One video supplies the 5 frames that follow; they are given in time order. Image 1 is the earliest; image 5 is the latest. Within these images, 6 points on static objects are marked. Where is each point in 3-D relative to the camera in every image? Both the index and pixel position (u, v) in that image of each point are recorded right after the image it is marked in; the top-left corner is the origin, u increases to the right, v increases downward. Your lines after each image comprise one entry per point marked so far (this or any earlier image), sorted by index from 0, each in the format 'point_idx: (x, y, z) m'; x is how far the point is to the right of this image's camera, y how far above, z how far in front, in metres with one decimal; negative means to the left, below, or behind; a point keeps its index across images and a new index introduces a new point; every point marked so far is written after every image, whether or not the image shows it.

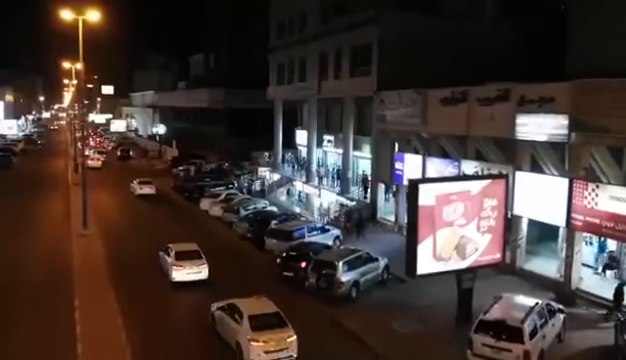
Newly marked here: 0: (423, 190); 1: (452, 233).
0: (+2.7, -0.3, +19.1) m
1: (+3.6, -1.4, +20.1) m
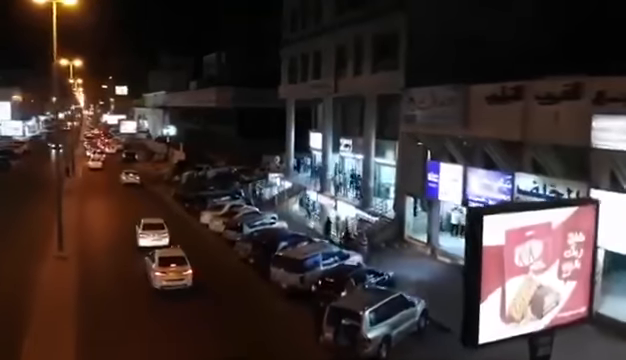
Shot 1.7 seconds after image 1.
0: (+3.0, -0.7, +13.3) m
1: (+3.9, -1.9, +14.3) m
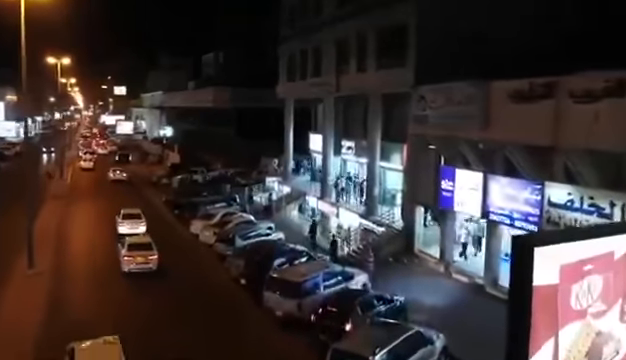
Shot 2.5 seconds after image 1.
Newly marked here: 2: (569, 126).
0: (+3.0, -1.0, +10.2) m
1: (+3.9, -2.1, +11.2) m
2: (+6.5, +1.3, +19.7) m
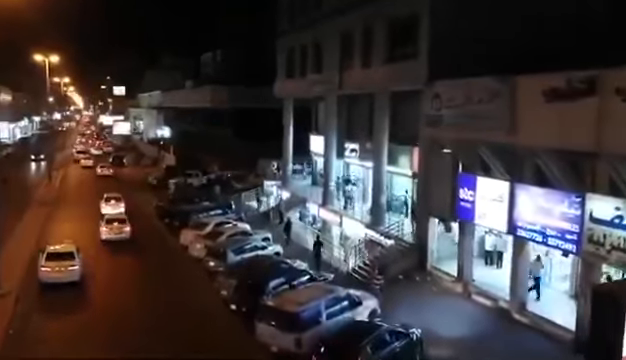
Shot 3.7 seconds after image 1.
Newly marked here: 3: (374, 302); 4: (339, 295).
0: (+3.0, -1.3, +7.1) m
1: (+3.9, -2.4, +8.1) m
2: (+6.5, +1.1, +16.6) m
3: (+1.5, -3.1, +19.5) m
4: (+0.6, -2.8, +18.9) m
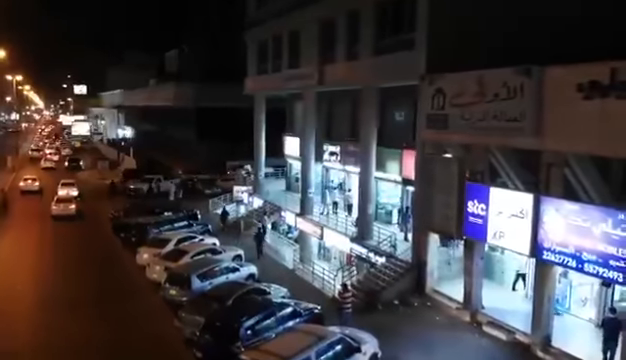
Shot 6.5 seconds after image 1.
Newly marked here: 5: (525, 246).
0: (+3.2, -1.6, +3.6) m
1: (+4.1, -2.7, +4.6) m
2: (+6.3, +0.8, +13.2) m
3: (+1.3, -3.4, +15.9) m
4: (+0.4, -3.1, +15.3) m
5: (+4.8, -1.4, +17.8) m
